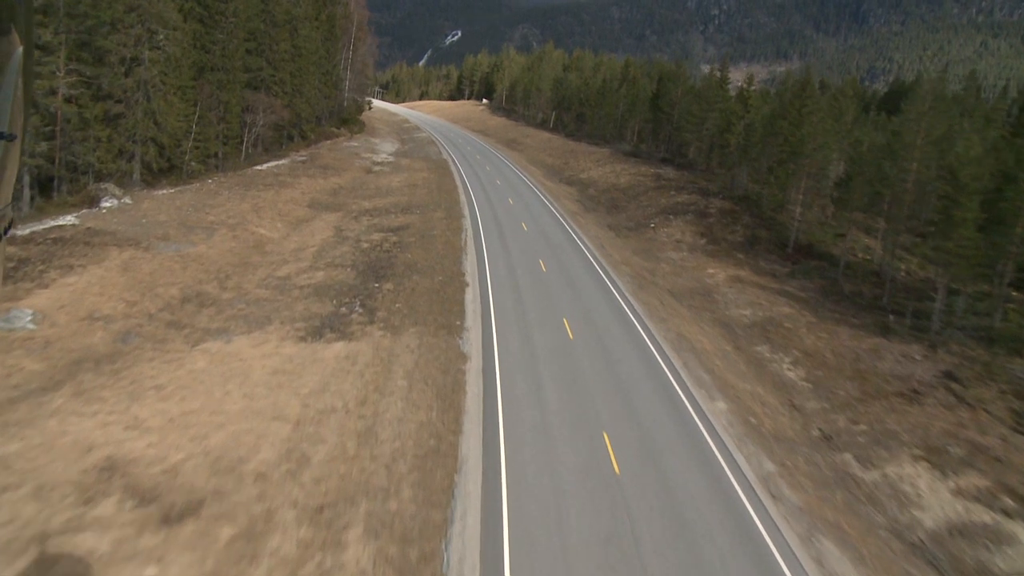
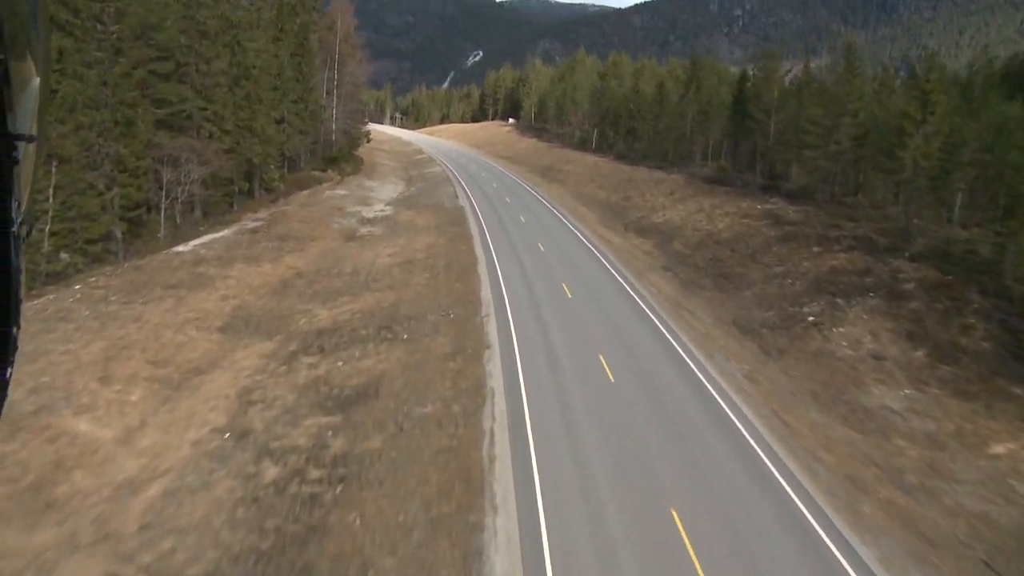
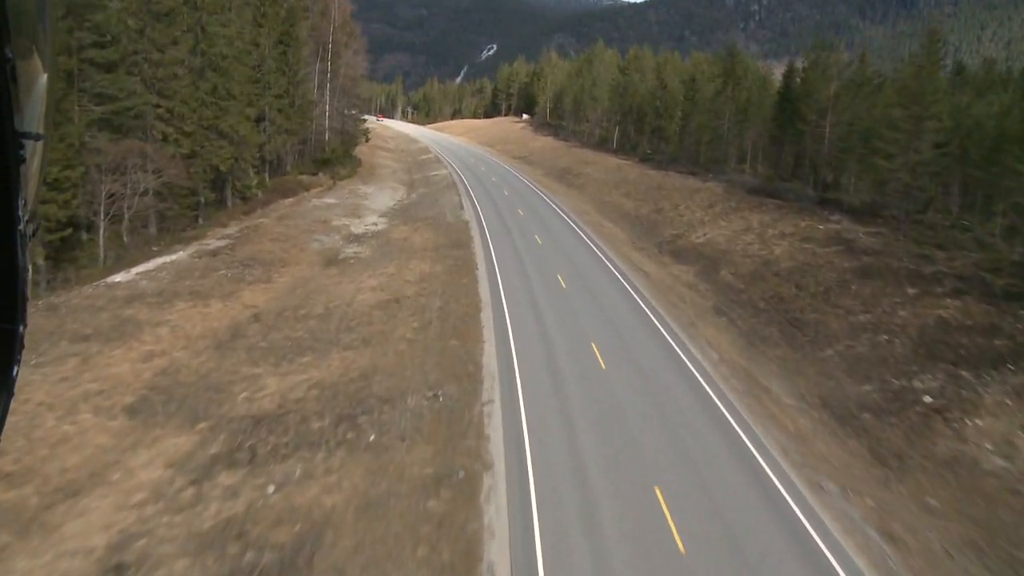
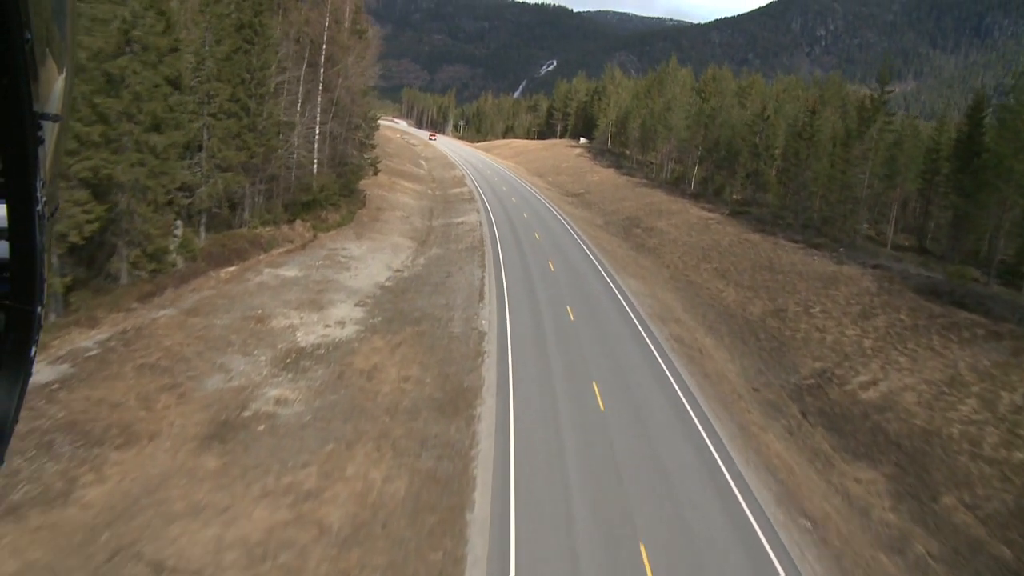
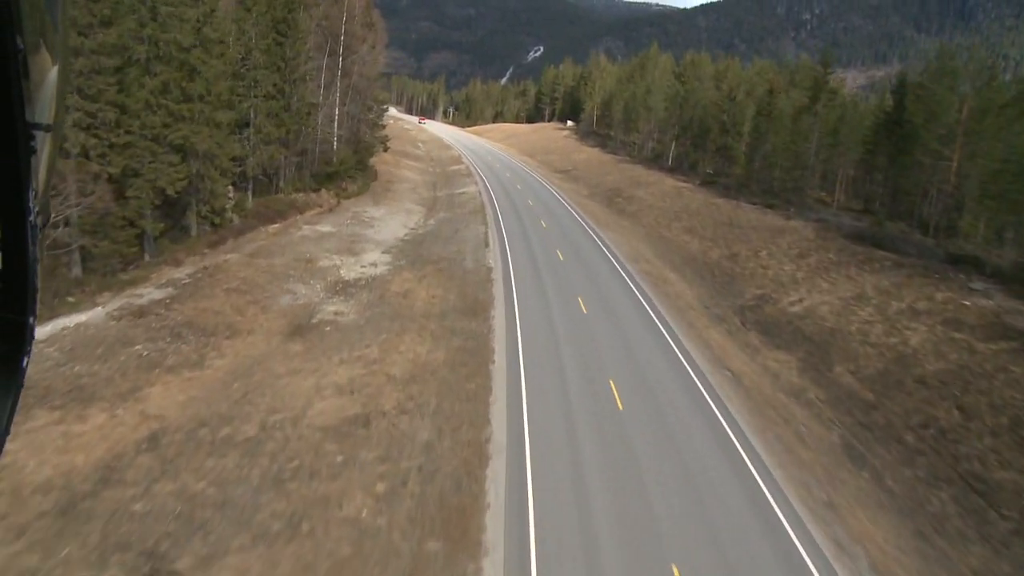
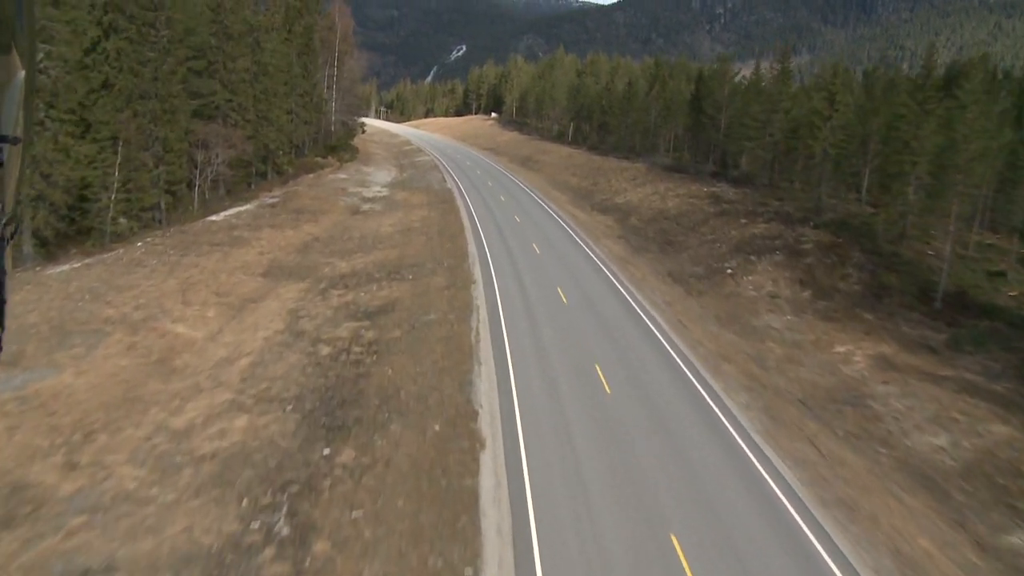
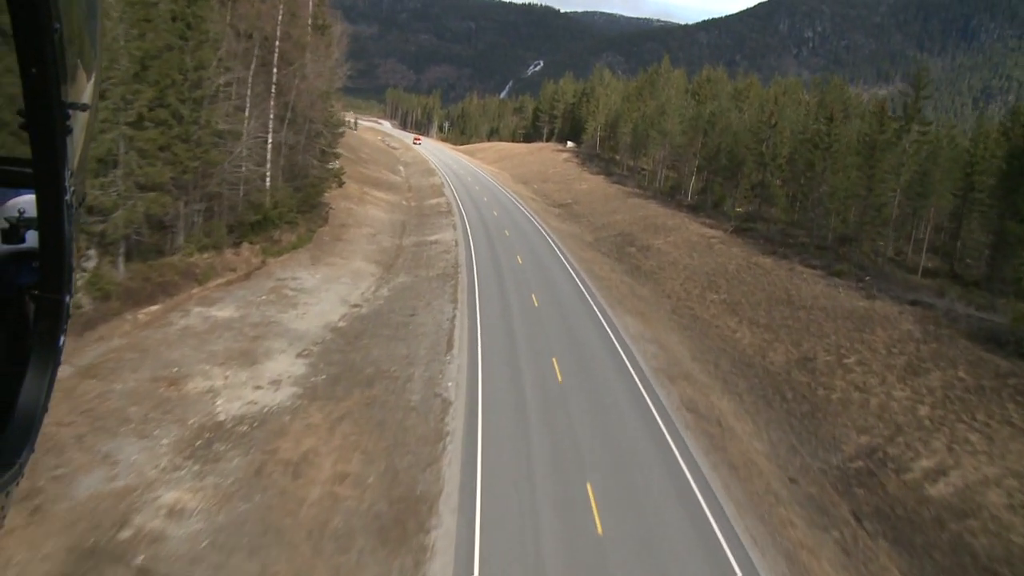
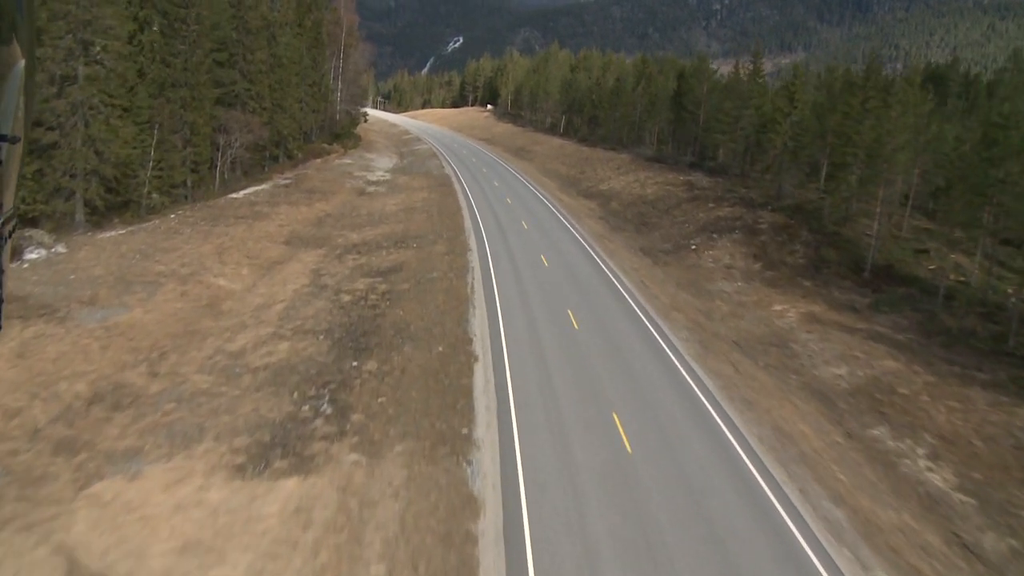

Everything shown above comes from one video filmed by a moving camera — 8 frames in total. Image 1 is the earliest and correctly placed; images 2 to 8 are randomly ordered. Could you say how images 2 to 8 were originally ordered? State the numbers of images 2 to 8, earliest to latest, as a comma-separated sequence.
8, 6, 2, 3, 5, 4, 7
